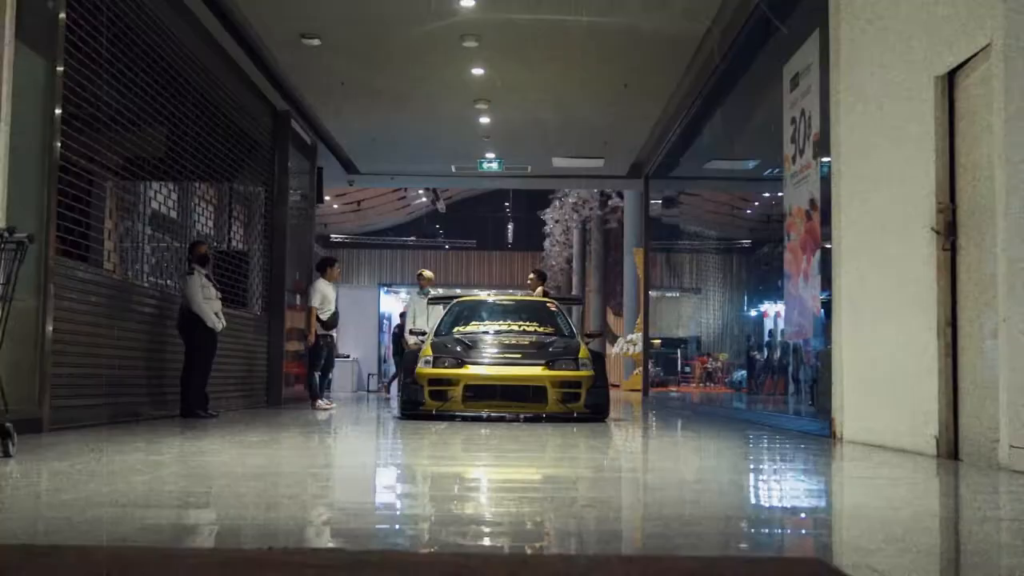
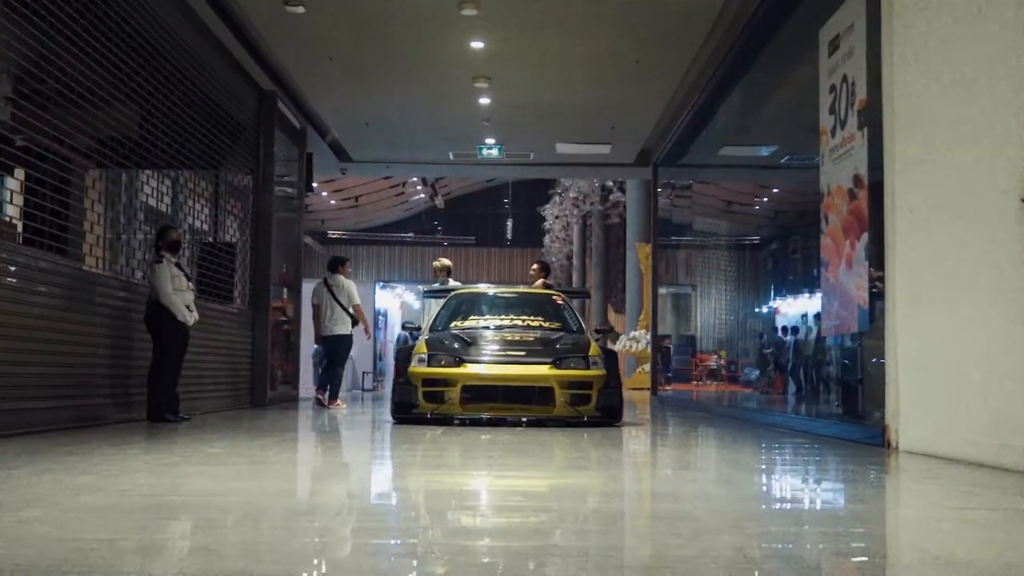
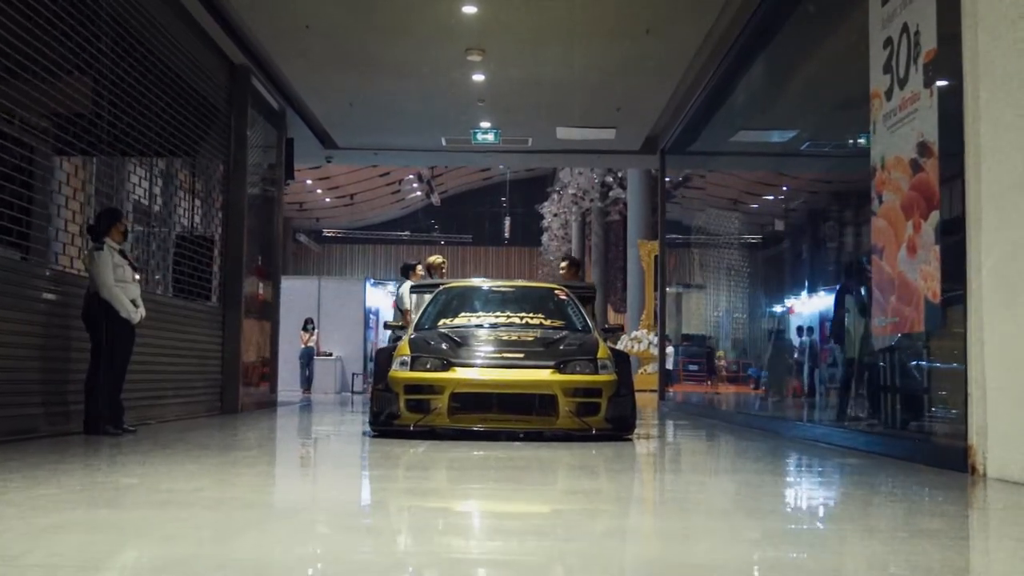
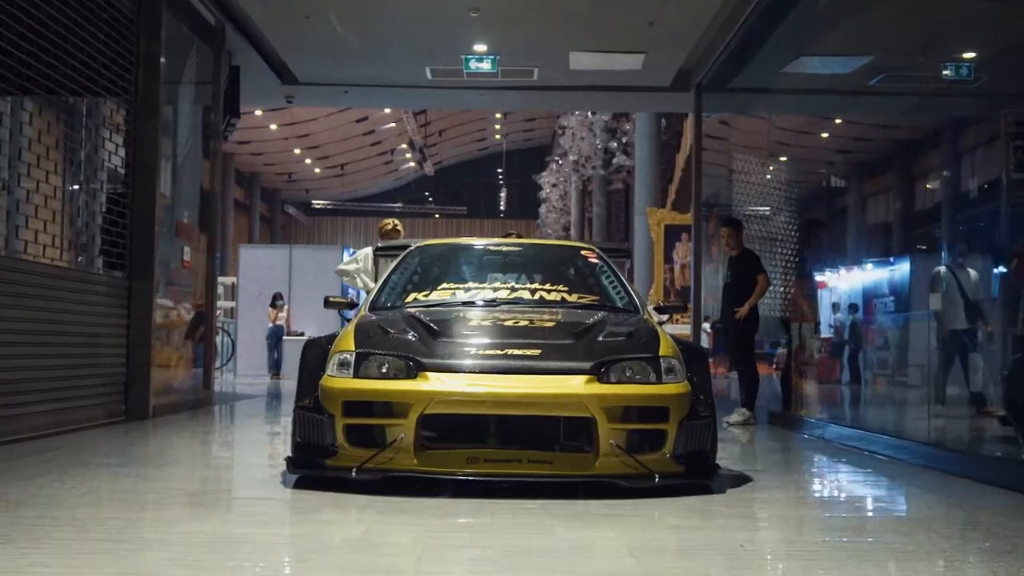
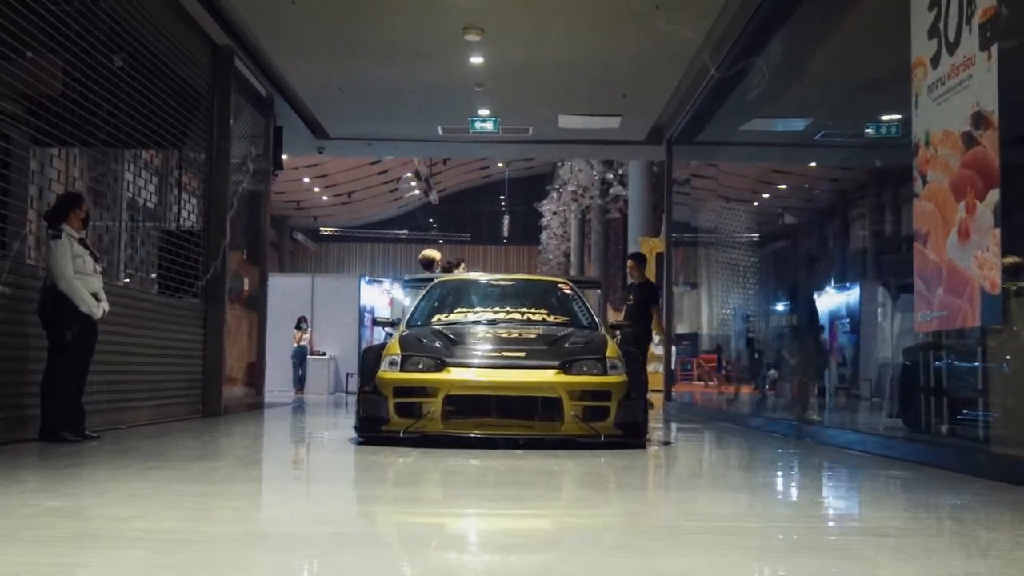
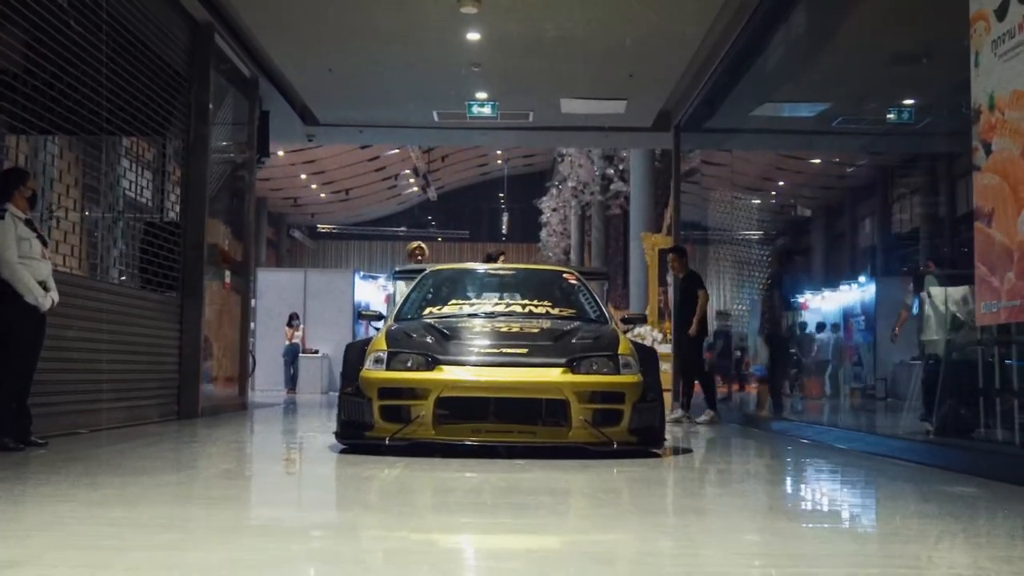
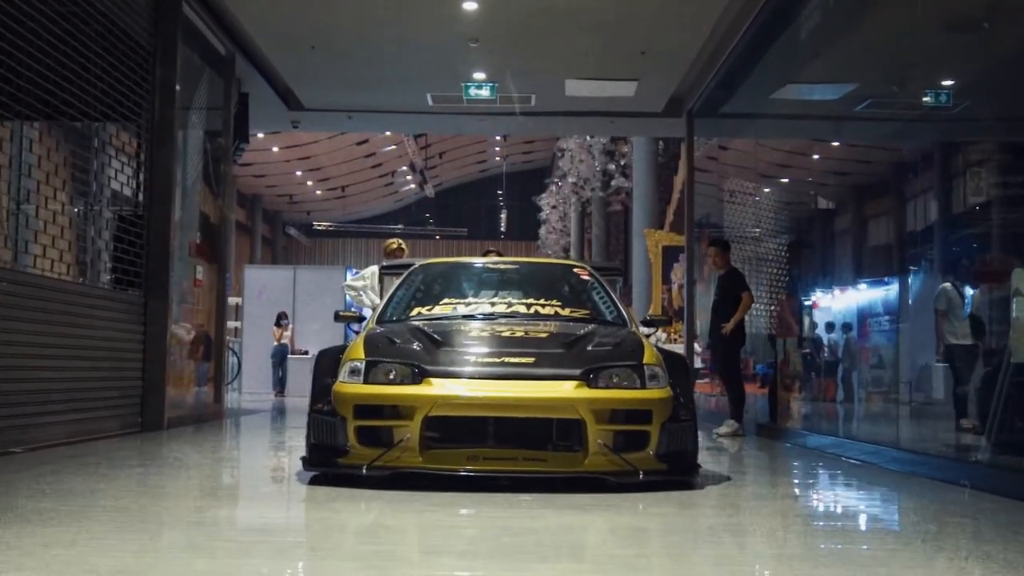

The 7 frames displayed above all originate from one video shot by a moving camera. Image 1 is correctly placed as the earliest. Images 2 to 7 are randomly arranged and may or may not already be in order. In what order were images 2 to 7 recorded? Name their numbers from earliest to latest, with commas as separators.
2, 3, 5, 6, 7, 4
